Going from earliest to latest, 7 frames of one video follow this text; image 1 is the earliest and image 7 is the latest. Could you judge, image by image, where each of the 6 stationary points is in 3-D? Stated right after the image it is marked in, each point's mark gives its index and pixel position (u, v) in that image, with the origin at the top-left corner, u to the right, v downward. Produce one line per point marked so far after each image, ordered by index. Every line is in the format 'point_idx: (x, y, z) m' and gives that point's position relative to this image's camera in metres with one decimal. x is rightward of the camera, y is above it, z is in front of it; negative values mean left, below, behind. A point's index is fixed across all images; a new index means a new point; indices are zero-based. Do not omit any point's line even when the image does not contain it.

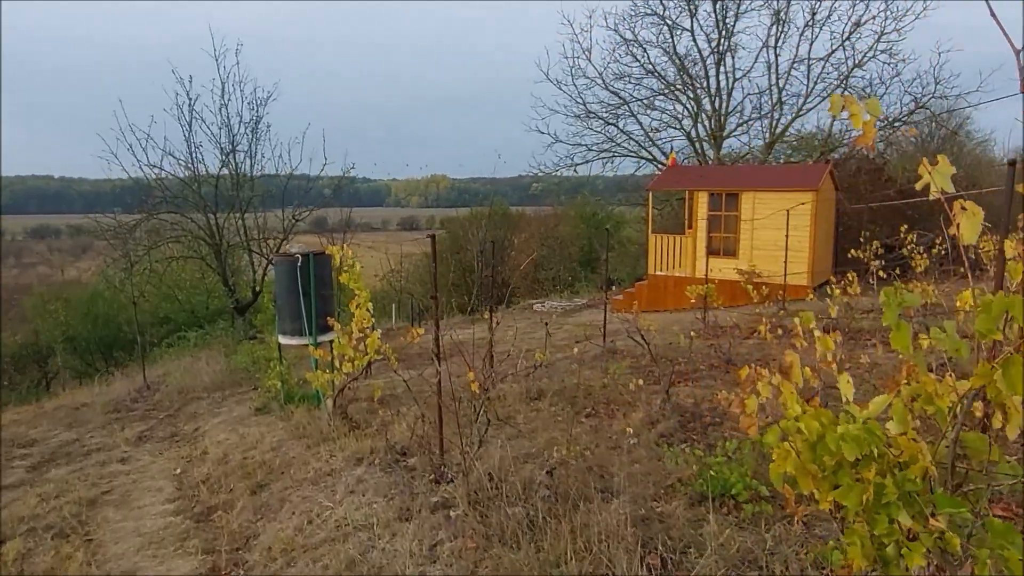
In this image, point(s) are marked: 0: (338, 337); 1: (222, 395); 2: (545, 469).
0: (-1.4, -0.4, +5.7) m
1: (-3.4, -1.3, +8.3) m
2: (+0.2, -1.0, +3.9) m
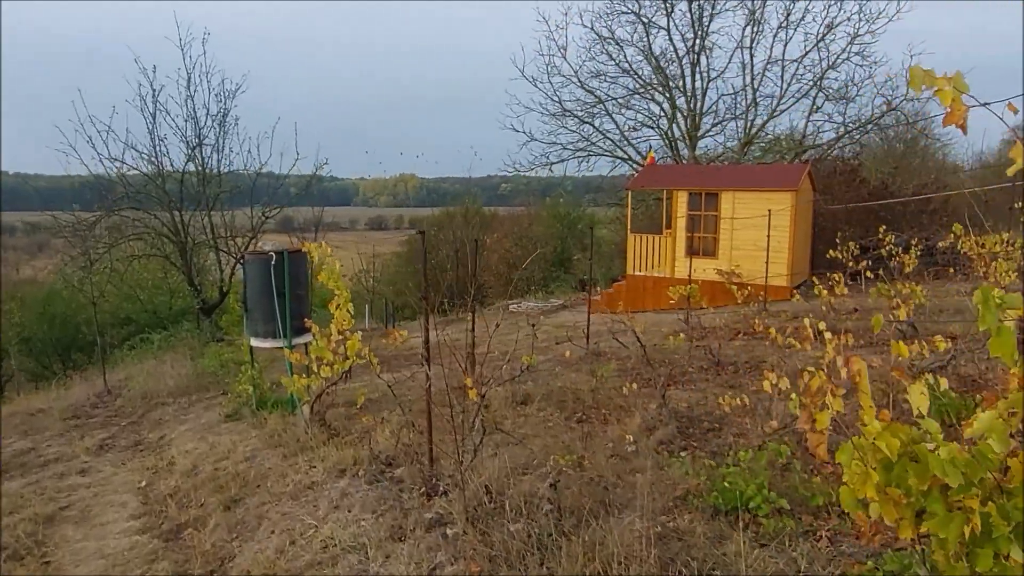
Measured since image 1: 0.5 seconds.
0: (-1.5, -0.4, +5.4) m
1: (-3.6, -1.2, +7.9) m
2: (+0.2, -1.0, +3.7) m
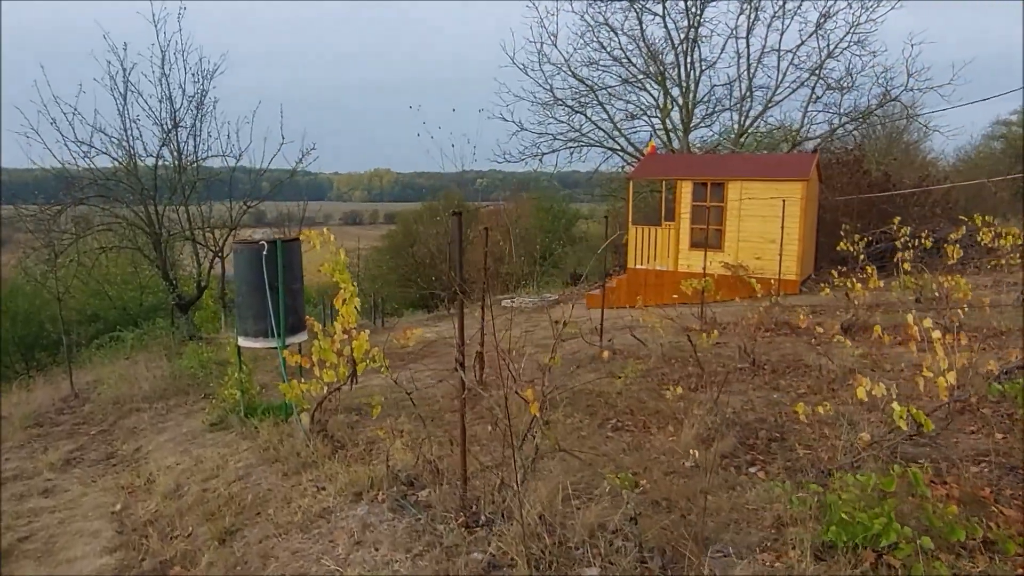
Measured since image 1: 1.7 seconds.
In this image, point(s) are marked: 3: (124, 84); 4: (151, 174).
0: (-1.3, -0.4, +4.7) m
1: (-3.5, -1.2, +7.2) m
2: (+0.4, -1.0, +3.1) m
3: (-5.2, +2.7, +9.5) m
4: (-5.1, +1.6, +10.1) m
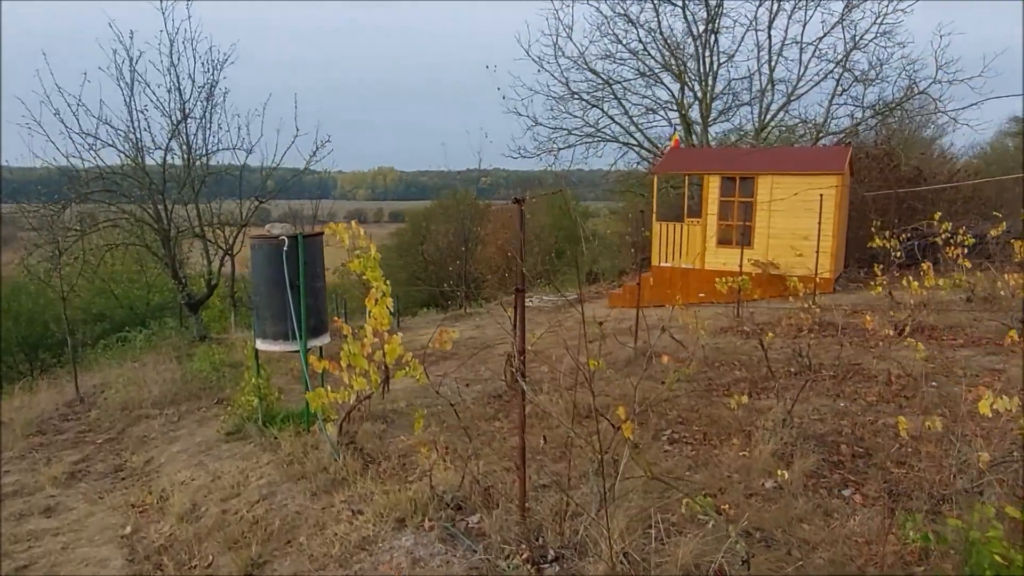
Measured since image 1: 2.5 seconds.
0: (-1.0, -0.4, +4.3) m
1: (-3.2, -1.2, +6.8) m
2: (+0.7, -1.0, +2.6) m
3: (-4.9, +2.8, +9.1) m
4: (-4.8, +1.6, +9.7) m
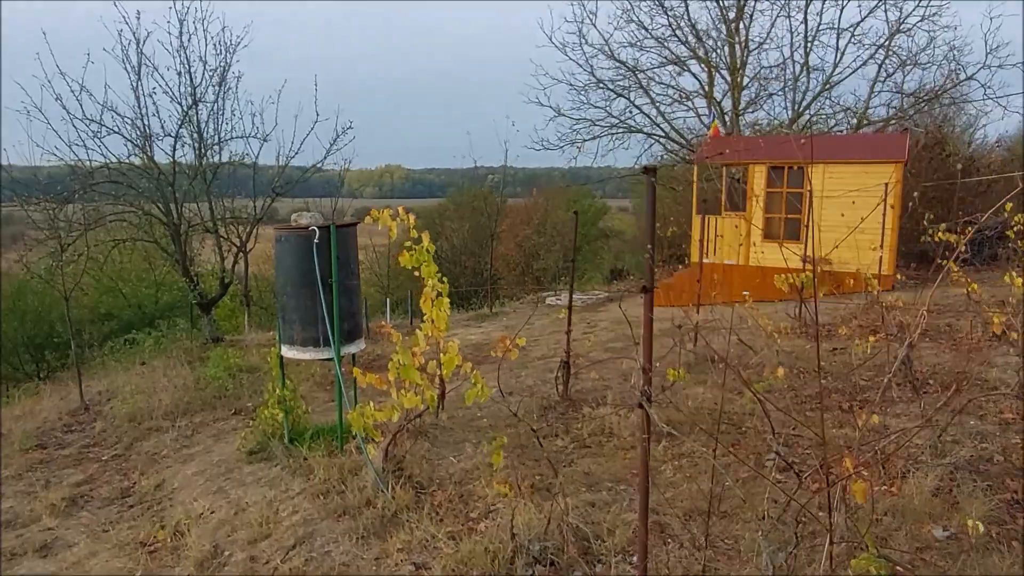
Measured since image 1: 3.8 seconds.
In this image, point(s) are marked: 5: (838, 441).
0: (-0.6, -0.3, +3.6) m
1: (-2.8, -1.2, +6.1) m
2: (+1.1, -0.9, +1.9) m
3: (-4.4, +2.8, +8.5) m
4: (-4.3, +1.7, +9.0) m
5: (+1.9, -0.9, +4.1) m
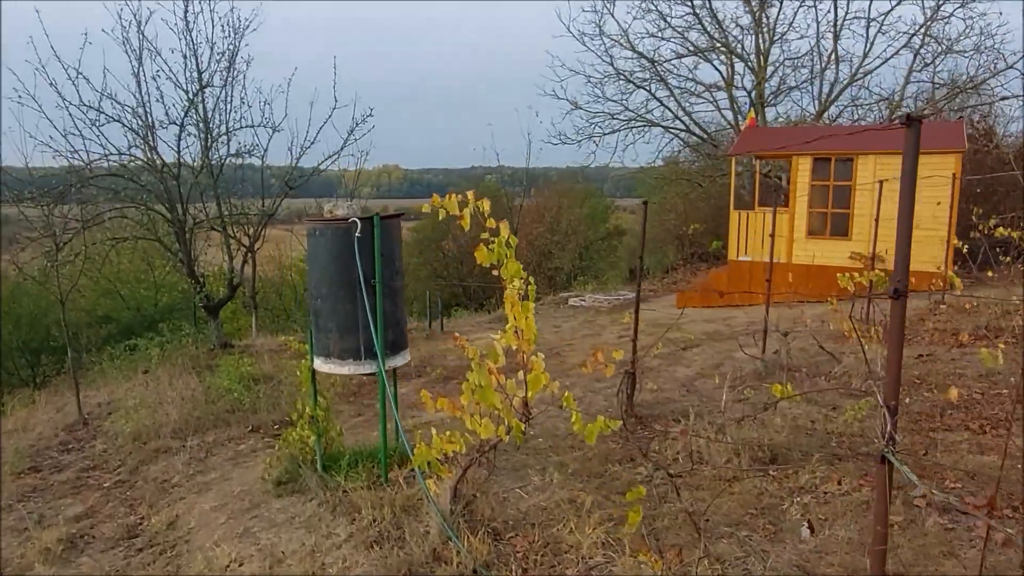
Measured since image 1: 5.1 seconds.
0: (-0.1, -0.4, +2.9) m
1: (-2.4, -1.2, +5.4) m
2: (+1.5, -0.9, +1.2) m
3: (-4.1, +2.7, +7.8) m
4: (-4.0, +1.6, +8.3) m
5: (+2.3, -0.9, +3.4) m
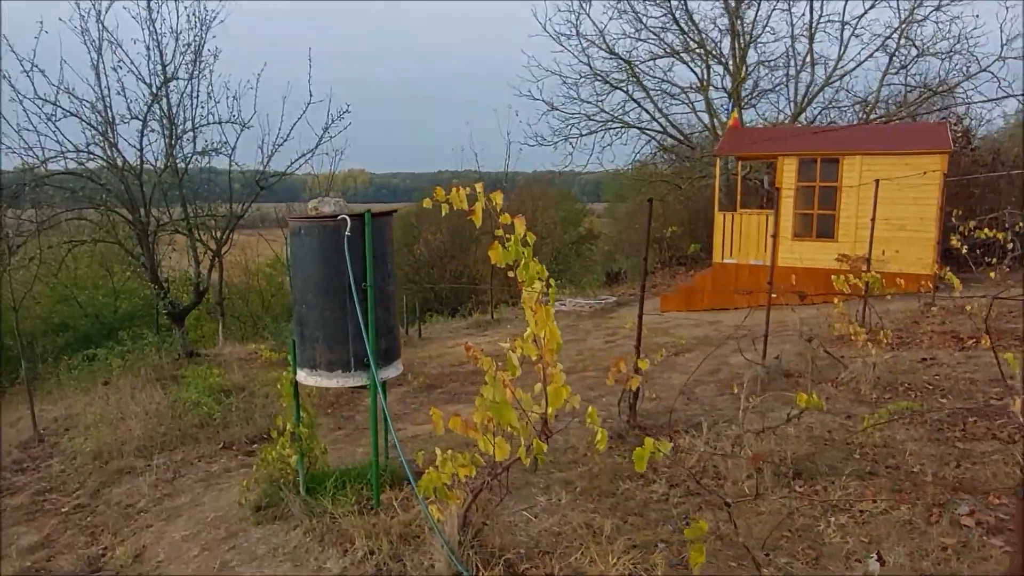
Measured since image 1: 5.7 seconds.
0: (-0.1, -0.4, +2.6) m
1: (-2.4, -1.2, +5.0) m
2: (+1.7, -0.9, +1.0) m
3: (-4.2, +2.7, +7.3) m
4: (-4.1, +1.6, +7.8) m
5: (+2.3, -0.9, +3.2) m
